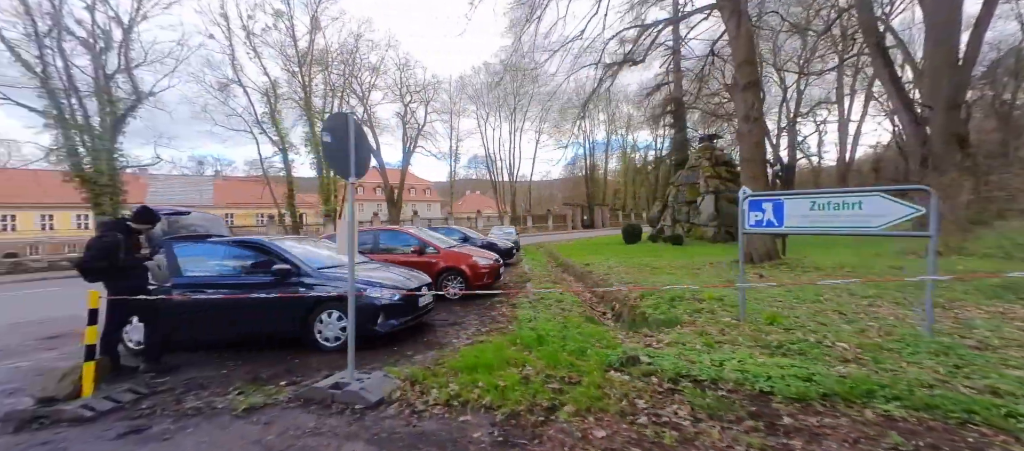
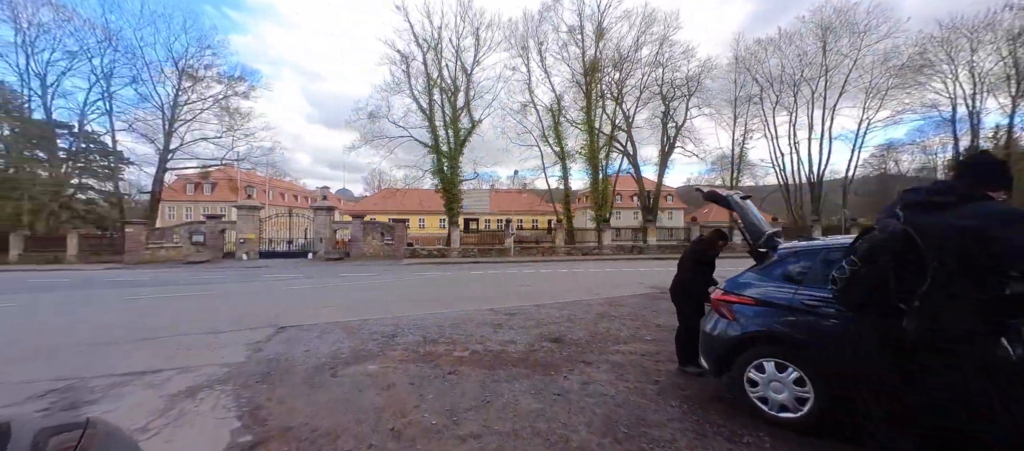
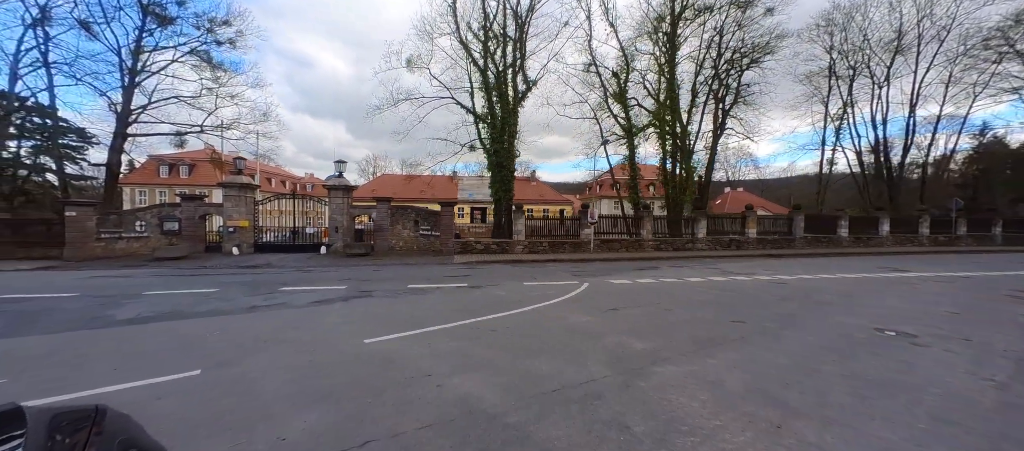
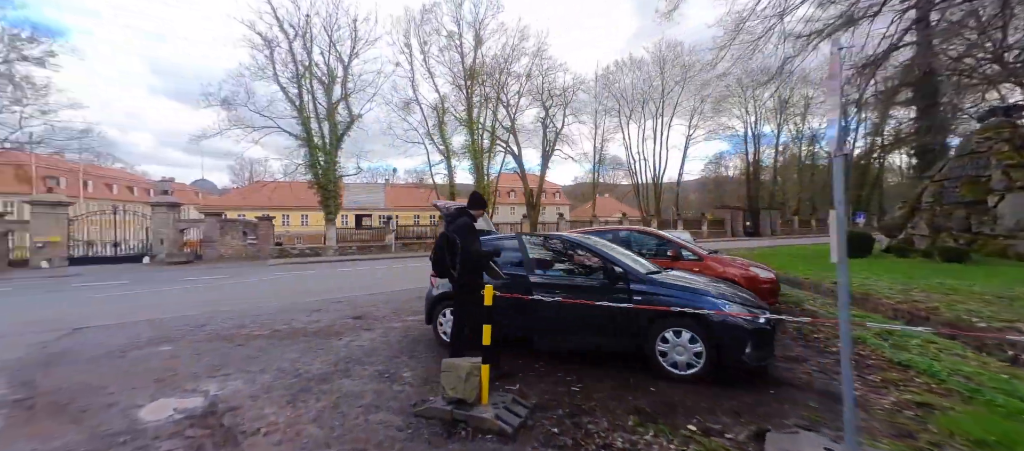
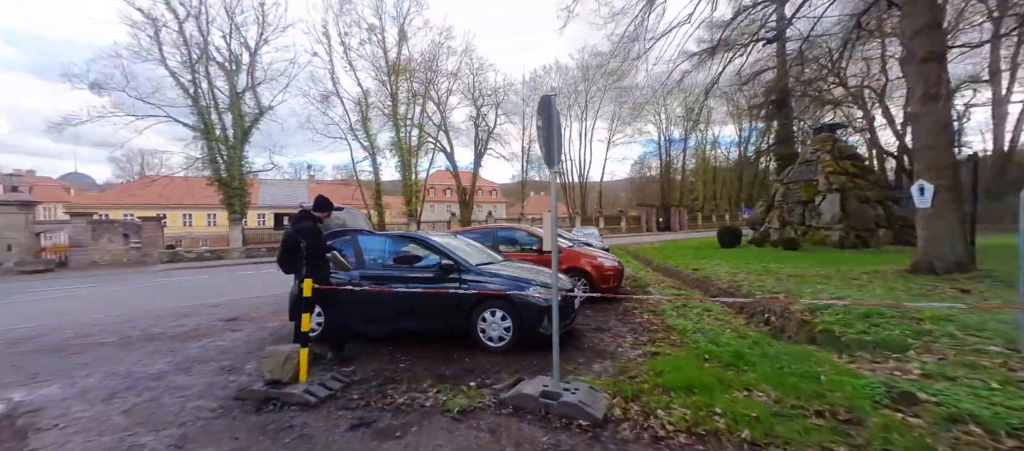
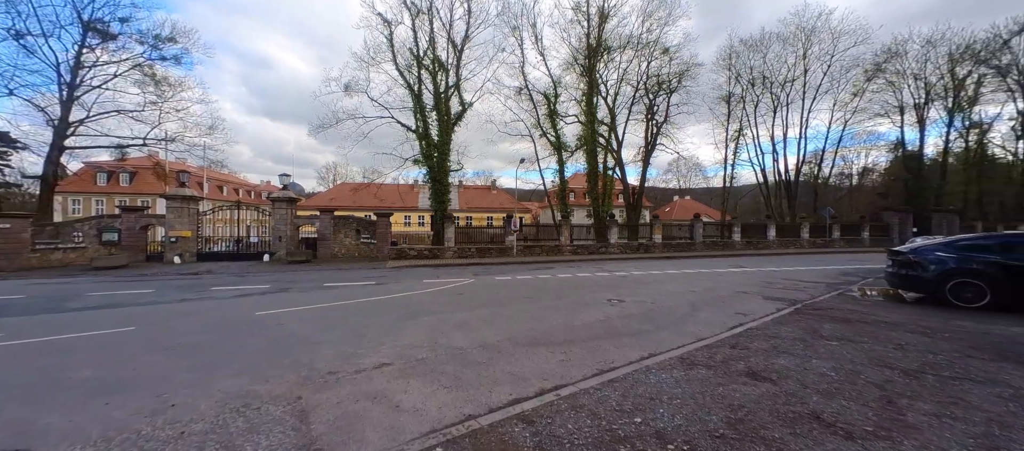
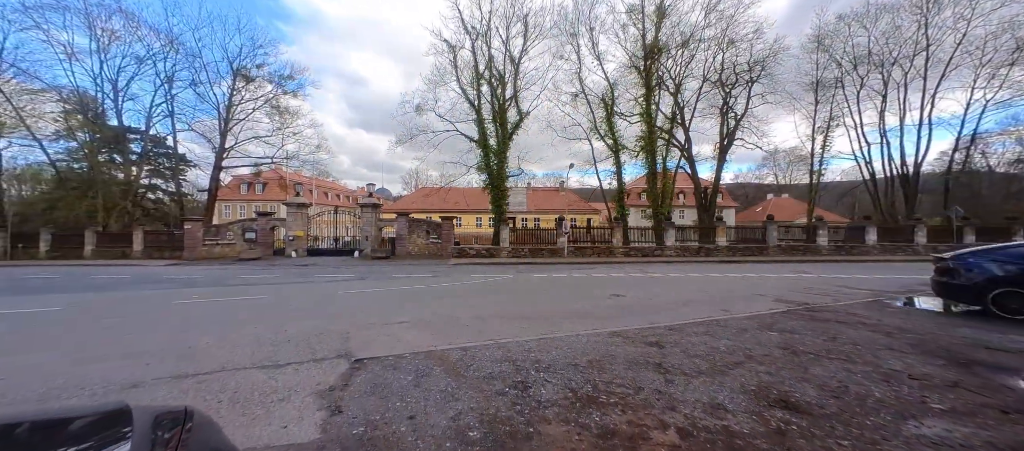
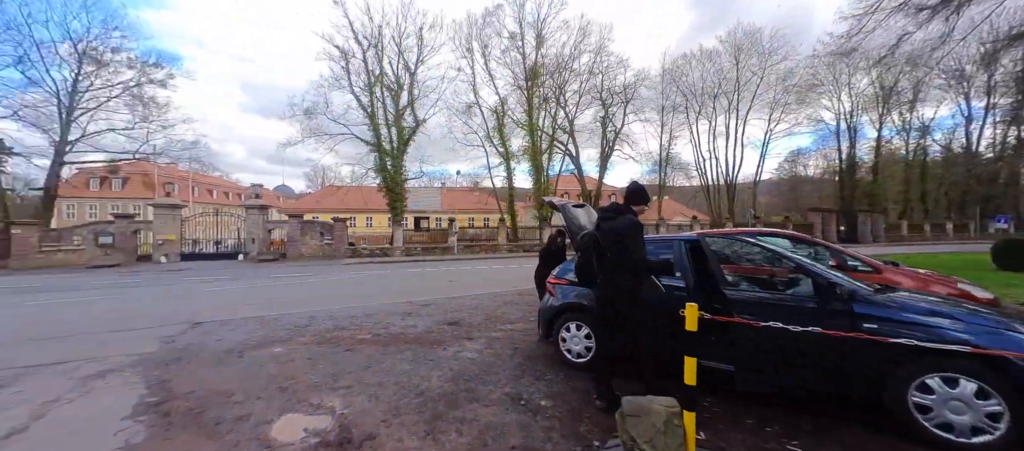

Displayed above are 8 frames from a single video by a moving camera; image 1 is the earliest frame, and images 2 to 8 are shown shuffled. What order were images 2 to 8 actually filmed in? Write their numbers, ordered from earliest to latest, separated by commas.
5, 4, 8, 2, 7, 6, 3
